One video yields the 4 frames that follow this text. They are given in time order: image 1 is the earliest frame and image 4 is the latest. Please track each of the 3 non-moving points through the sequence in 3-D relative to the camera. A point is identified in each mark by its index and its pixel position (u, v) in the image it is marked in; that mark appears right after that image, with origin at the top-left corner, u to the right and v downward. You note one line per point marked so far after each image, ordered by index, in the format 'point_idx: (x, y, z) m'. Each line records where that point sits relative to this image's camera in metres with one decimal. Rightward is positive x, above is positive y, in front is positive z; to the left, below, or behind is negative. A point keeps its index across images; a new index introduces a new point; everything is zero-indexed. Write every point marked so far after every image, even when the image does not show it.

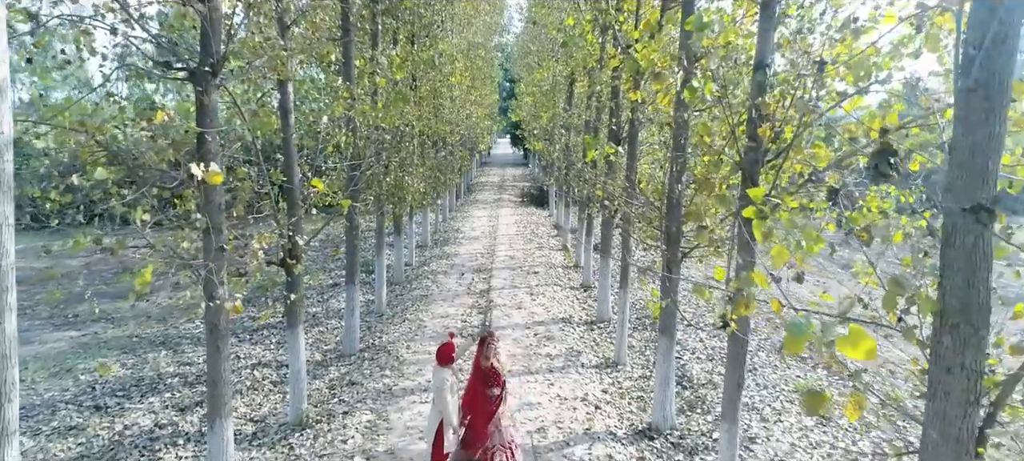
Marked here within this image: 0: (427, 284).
0: (-1.9, -1.2, +14.0) m
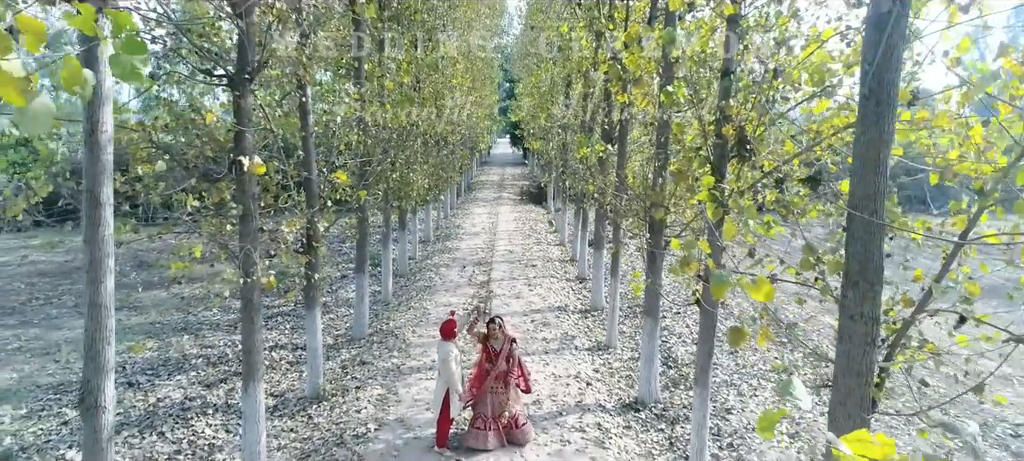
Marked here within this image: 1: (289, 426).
0: (-1.9, -1.1, +14.7) m
1: (-2.7, -2.4, +7.6) m
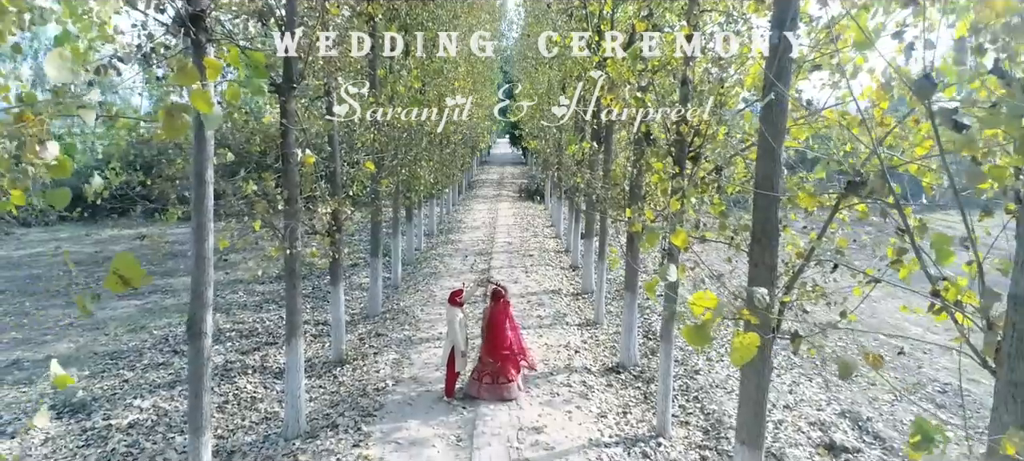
0: (-2.0, -0.9, +16.0) m
1: (-2.7, -2.1, +8.9) m
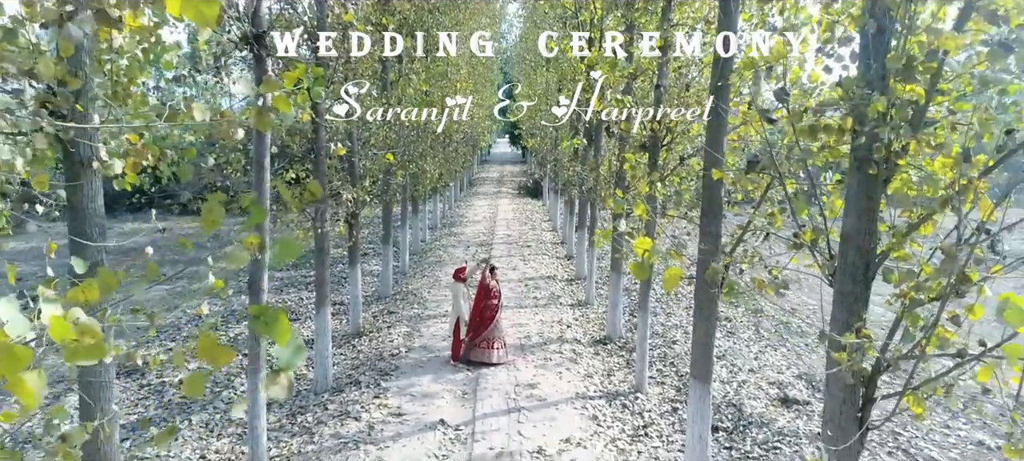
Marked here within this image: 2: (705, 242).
0: (-2.0, -0.6, +17.2) m
1: (-2.7, -1.9, +10.1) m
2: (+1.8, -0.1, +5.9) m
